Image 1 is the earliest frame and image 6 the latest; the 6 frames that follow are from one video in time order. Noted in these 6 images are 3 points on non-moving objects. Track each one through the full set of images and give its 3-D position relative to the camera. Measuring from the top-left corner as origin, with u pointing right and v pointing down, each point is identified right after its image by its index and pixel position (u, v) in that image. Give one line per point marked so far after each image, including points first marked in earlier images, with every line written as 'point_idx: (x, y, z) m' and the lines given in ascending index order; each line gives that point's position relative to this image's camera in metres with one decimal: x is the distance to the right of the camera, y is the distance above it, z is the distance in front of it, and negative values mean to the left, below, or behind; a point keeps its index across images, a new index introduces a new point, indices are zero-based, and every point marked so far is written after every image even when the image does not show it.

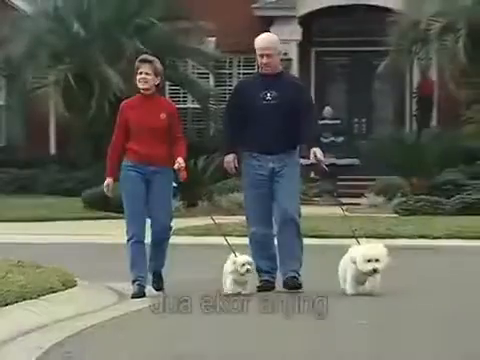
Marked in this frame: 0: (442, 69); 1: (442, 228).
0: (+3.4, +1.9, +19.1) m
1: (+3.0, -0.7, +15.9) m
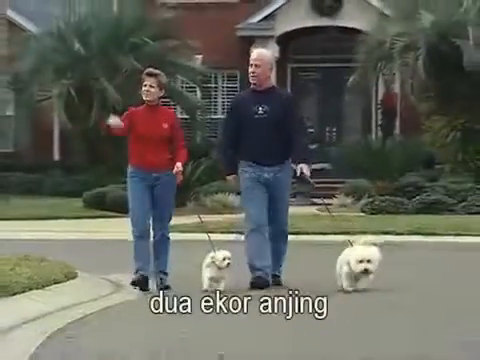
0: (+3.1, +1.9, +21.4) m
1: (+2.7, -0.8, +18.2) m
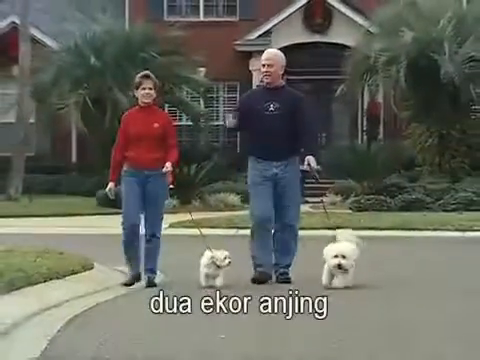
0: (+3.1, +1.9, +23.8) m
1: (+2.7, -0.8, +20.6) m
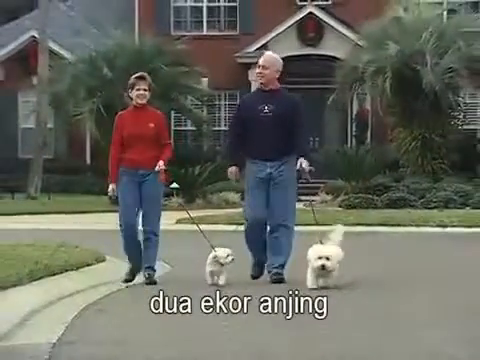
0: (+3.1, +1.9, +26.1) m
1: (+2.7, -0.8, +22.9) m
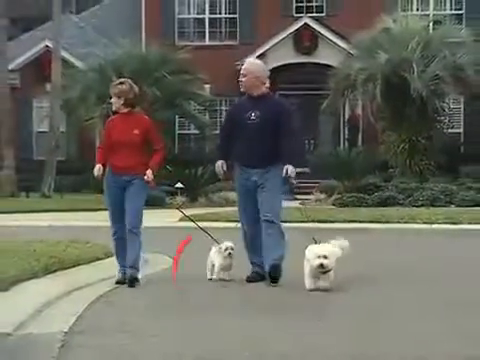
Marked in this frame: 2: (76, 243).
0: (+3.1, +1.9, +28.0) m
1: (+2.7, -0.8, +24.8) m
2: (-2.7, -1.0, +18.5) m
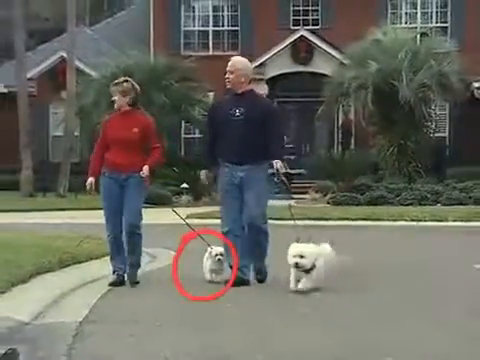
0: (+3.1, +1.8, +30.1) m
1: (+2.7, -0.8, +26.9) m
2: (-2.7, -1.1, +20.6) m
